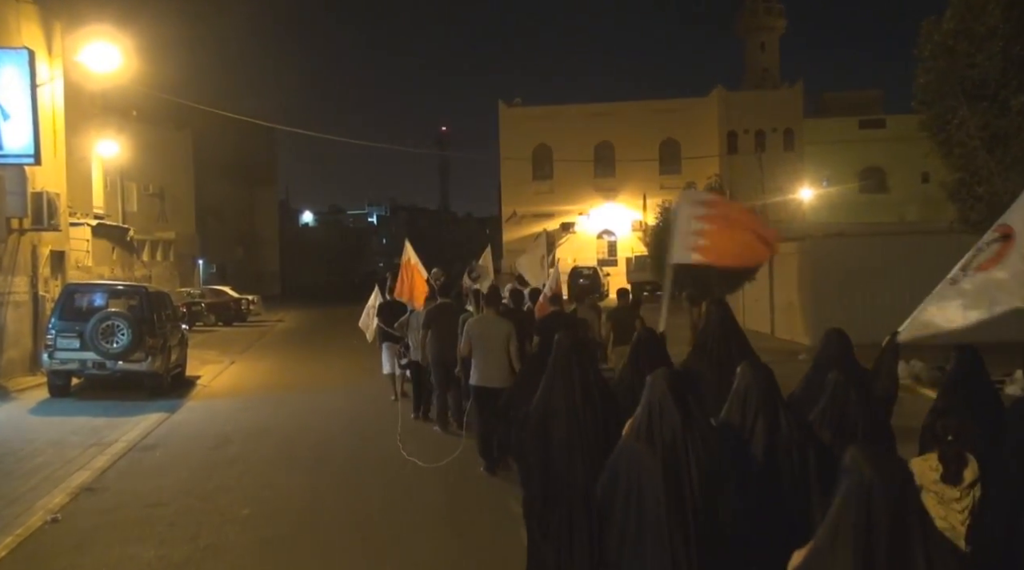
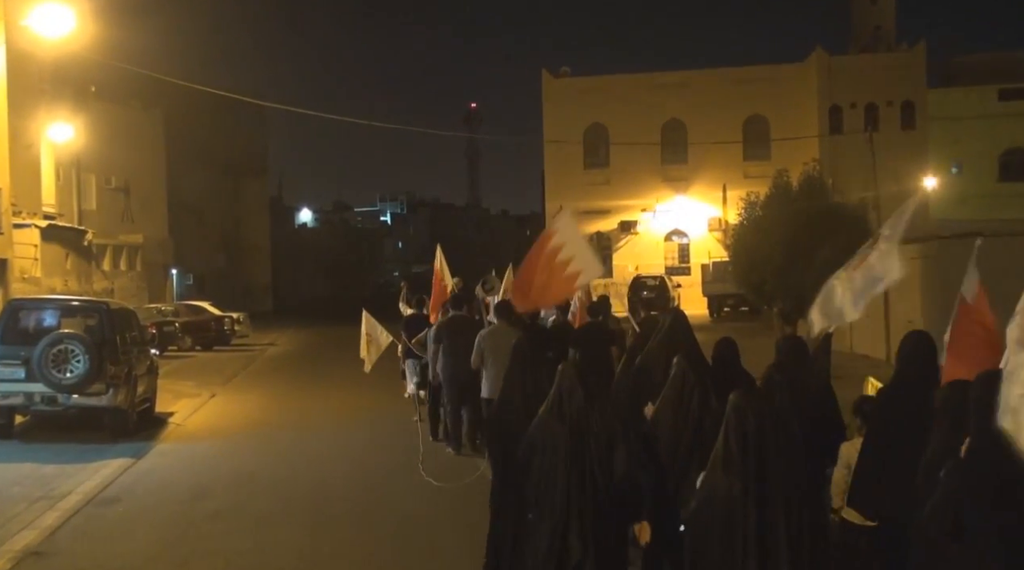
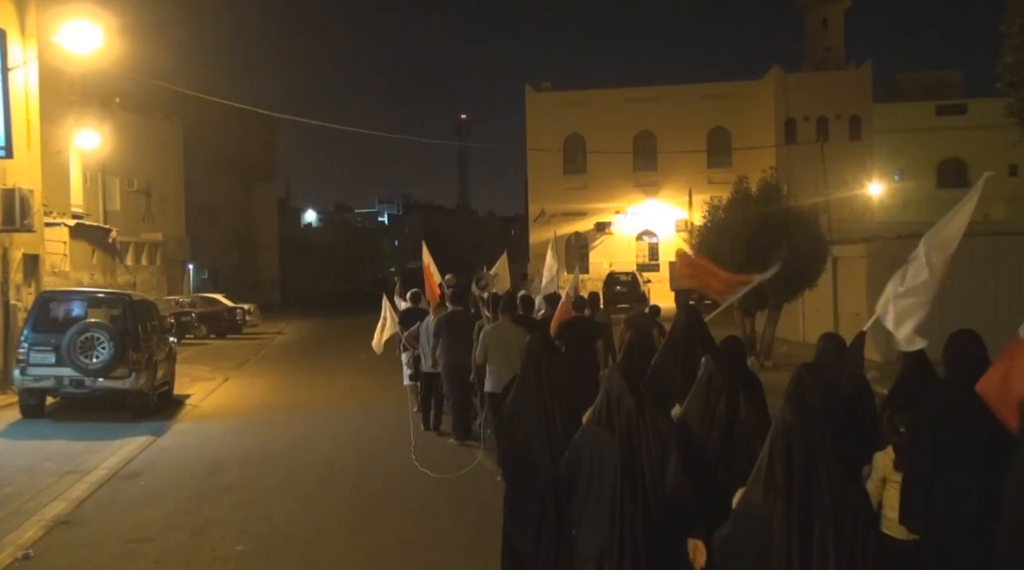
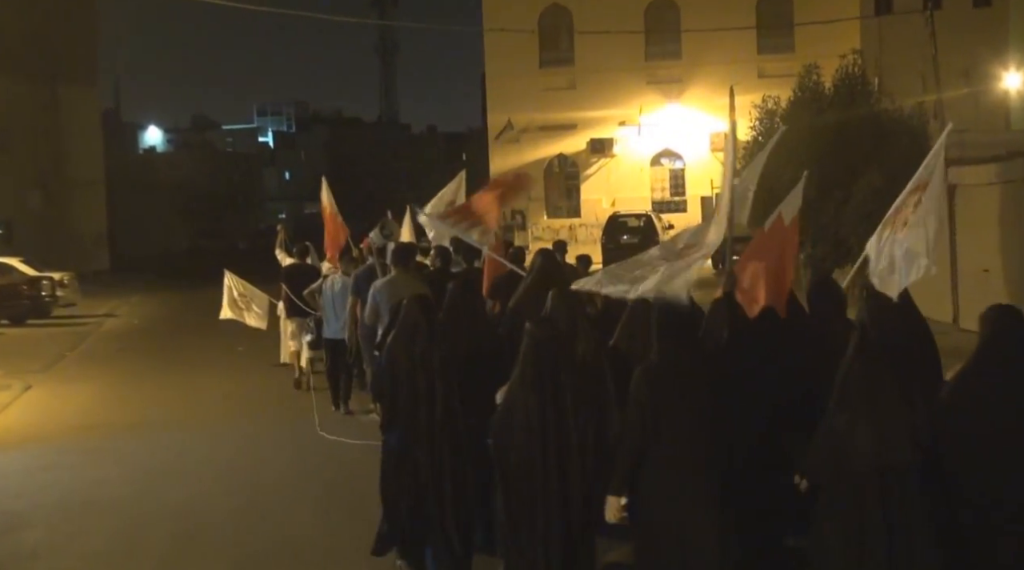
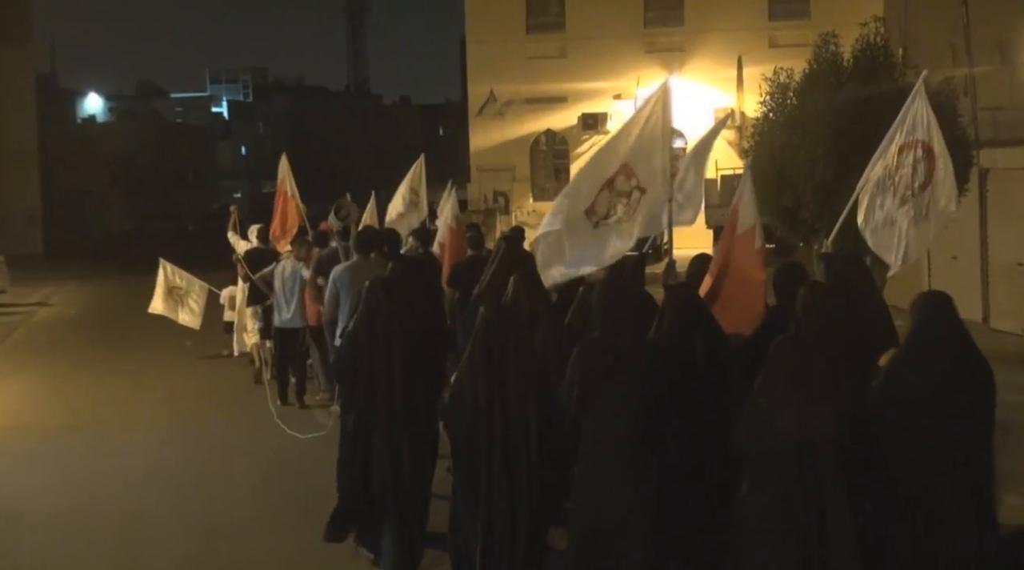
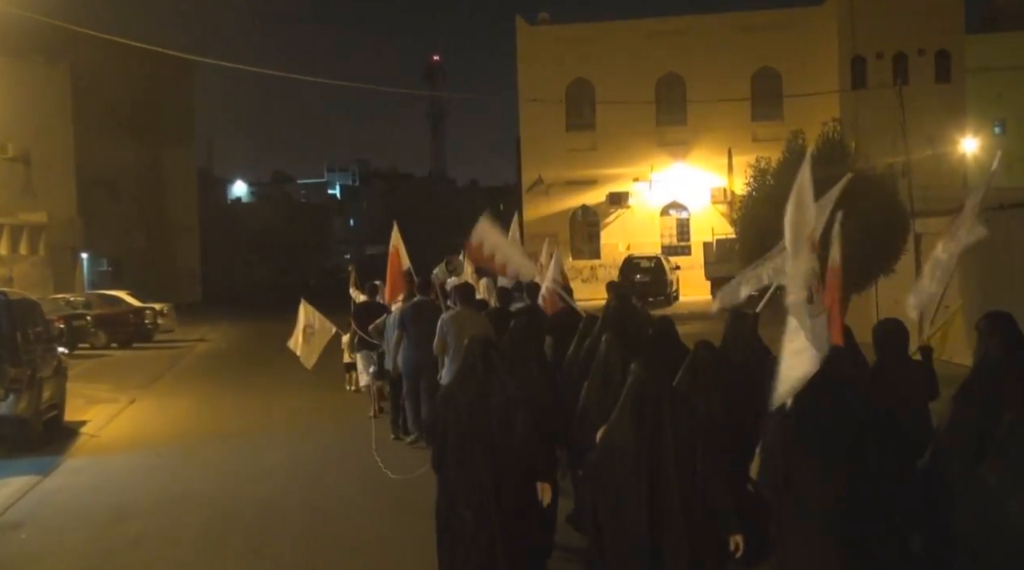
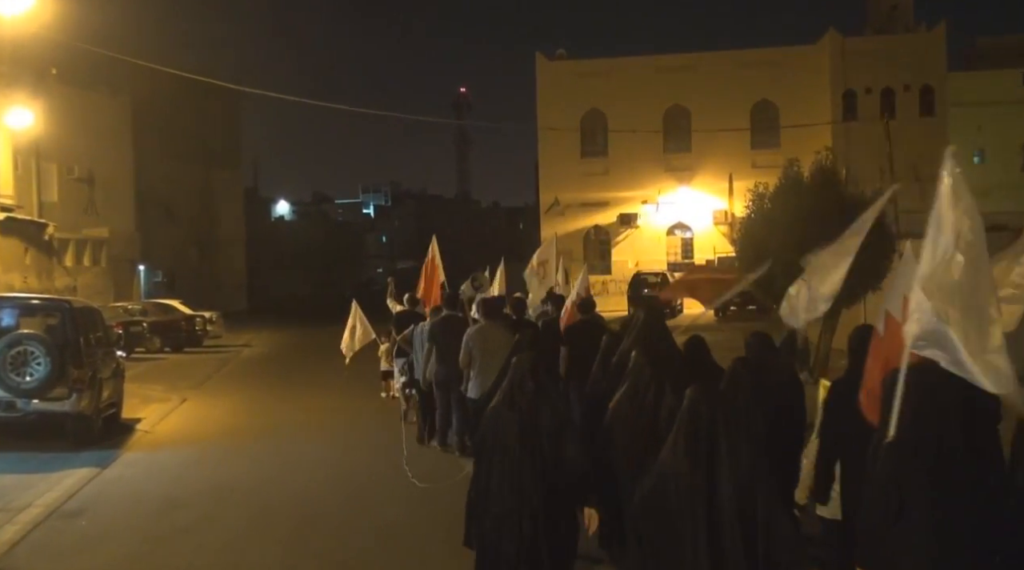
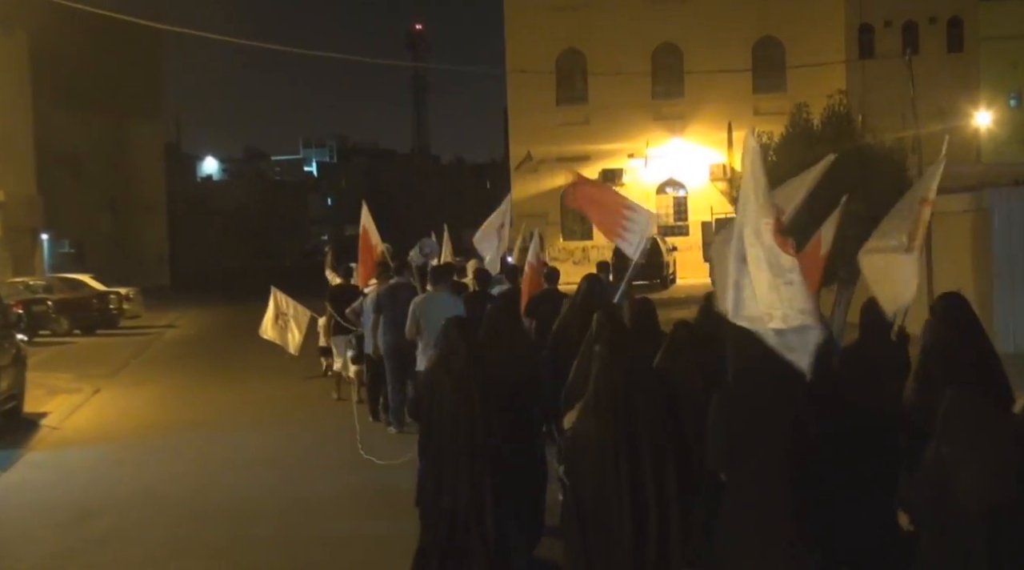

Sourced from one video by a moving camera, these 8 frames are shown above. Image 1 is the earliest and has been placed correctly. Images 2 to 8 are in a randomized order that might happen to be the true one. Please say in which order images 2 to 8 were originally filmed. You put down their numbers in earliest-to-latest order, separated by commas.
3, 2, 7, 6, 8, 4, 5
